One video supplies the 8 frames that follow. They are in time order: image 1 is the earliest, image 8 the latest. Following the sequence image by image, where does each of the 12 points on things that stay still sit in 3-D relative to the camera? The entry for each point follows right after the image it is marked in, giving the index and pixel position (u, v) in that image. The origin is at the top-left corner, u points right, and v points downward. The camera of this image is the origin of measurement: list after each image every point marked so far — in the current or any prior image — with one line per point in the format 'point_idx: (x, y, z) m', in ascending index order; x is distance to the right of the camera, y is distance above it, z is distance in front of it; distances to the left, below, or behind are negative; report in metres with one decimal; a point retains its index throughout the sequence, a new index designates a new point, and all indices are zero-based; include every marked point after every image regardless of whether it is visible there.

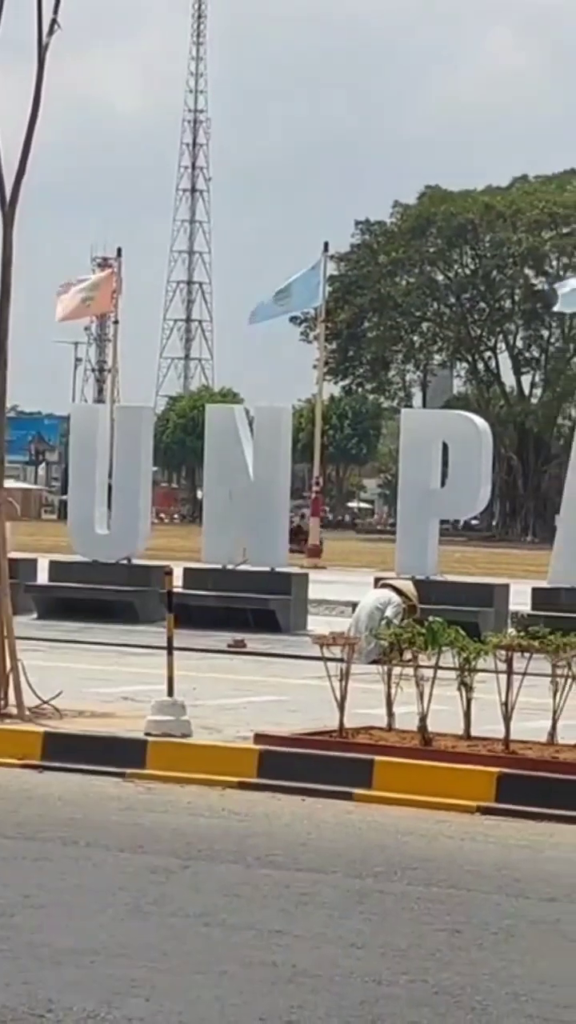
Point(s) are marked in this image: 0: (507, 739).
0: (+1.2, -1.2, +12.0) m
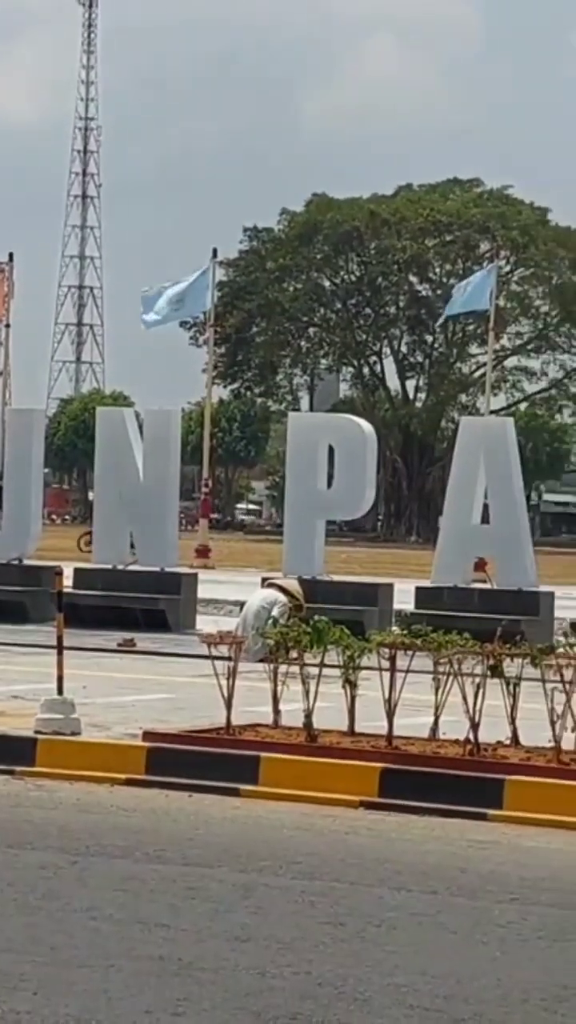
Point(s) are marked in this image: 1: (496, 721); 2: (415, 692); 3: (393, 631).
0: (+0.6, -1.2, +12.3) m
1: (+1.2, -1.2, +12.8) m
2: (+0.8, -1.1, +13.6) m
3: (+0.5, -0.6, +11.9) m
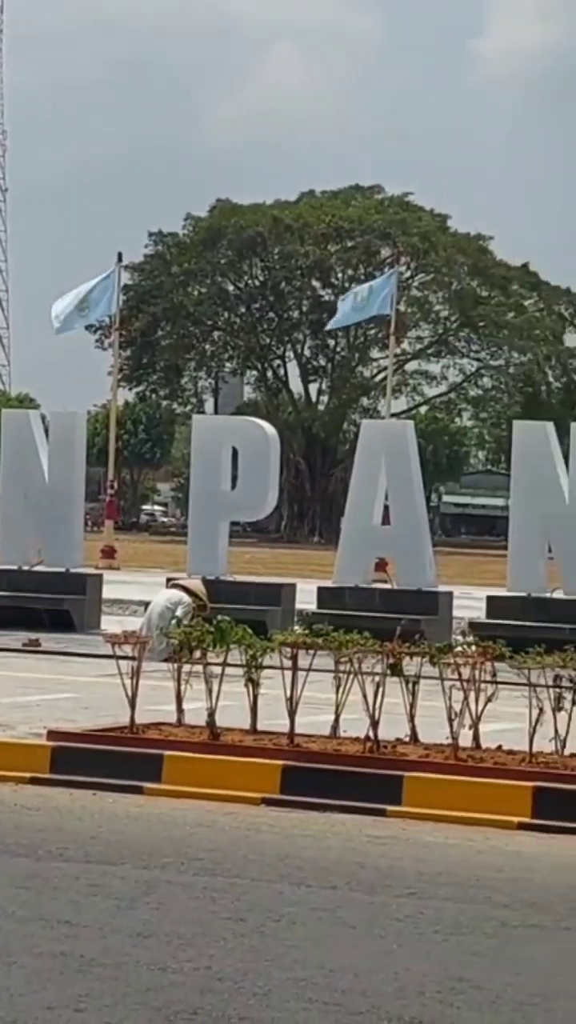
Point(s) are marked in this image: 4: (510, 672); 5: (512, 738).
0: (0.0, -1.2, +12.5) m
1: (+0.6, -1.2, +13.0) m
2: (+0.2, -1.1, +13.8) m
3: (0.0, -0.6, +12.1) m
4: (+1.5, -1.0, +15.4) m
5: (+1.2, -1.2, +12.6) m
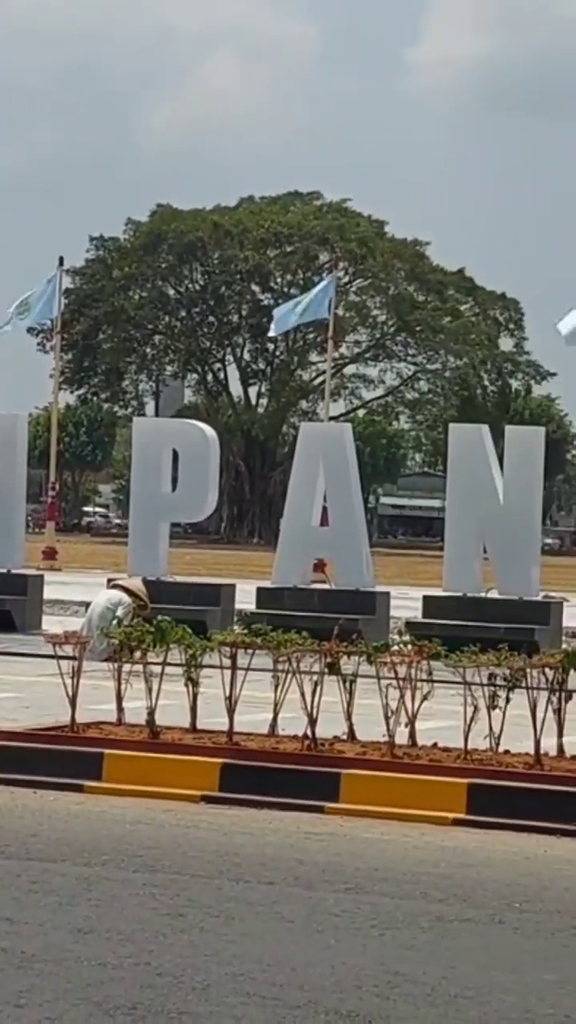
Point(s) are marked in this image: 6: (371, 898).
0: (-0.3, -1.2, +12.6) m
1: (+0.3, -1.2, +13.2) m
2: (-0.2, -1.1, +14.0) m
3: (-0.3, -0.6, +12.2) m
4: (+1.1, -1.1, +15.6) m
5: (+0.9, -1.2, +12.8) m
6: (+0.4, -1.7, +10.2) m
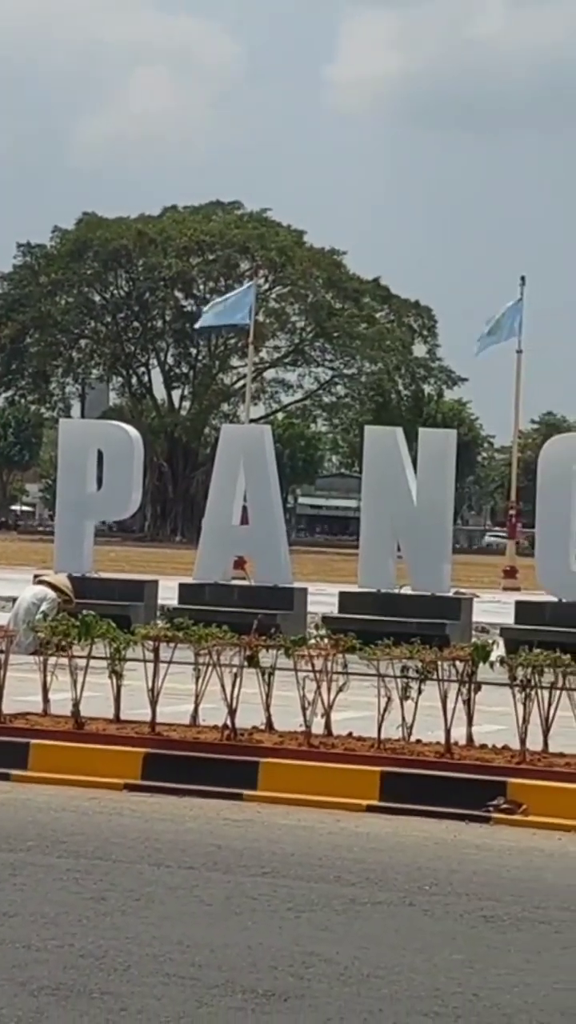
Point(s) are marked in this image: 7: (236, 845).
0: (-0.8, -1.2, +13.1) m
1: (-0.2, -1.2, +13.6) m
2: (-0.7, -1.1, +14.4) m
3: (-0.7, -0.6, +12.7) m
4: (+0.5, -1.0, +16.0) m
5: (+0.4, -1.2, +13.3) m
6: (0.0, -1.7, +10.6) m
7: (-0.3, -1.6, +11.3) m
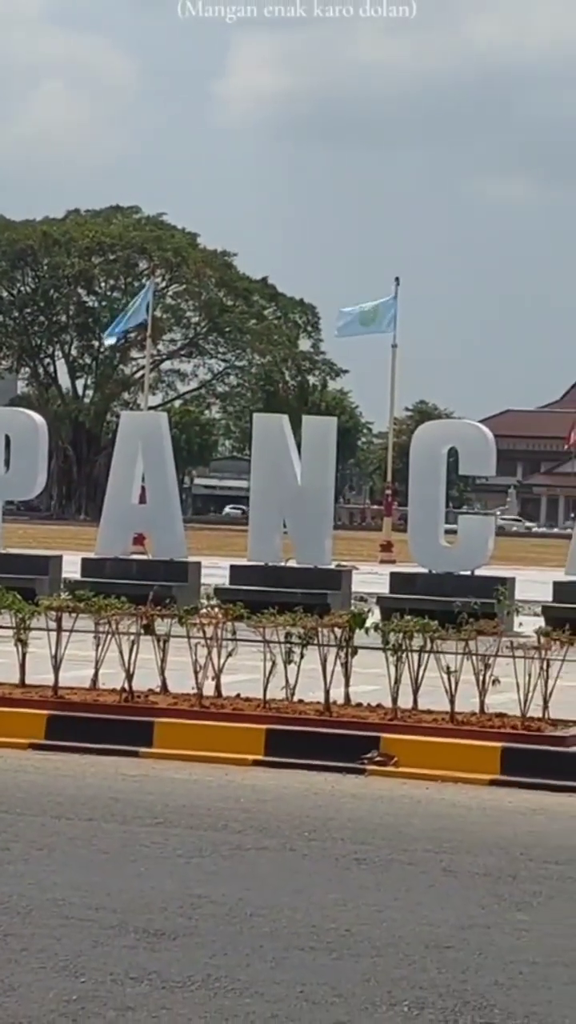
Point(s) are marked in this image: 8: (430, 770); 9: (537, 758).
0: (-1.4, -1.1, +14.1) m
1: (-0.9, -1.1, +14.7) m
2: (-1.4, -1.0, +15.5) m
3: (-1.4, -0.5, +13.7) m
4: (-0.3, -0.9, +17.1) m
5: (-0.2, -1.1, +14.4) m
6: (-0.5, -1.6, +11.7) m
7: (-0.8, -1.5, +12.4) m
8: (+0.8, -1.4, +12.6) m
9: (+1.3, -1.3, +12.5) m
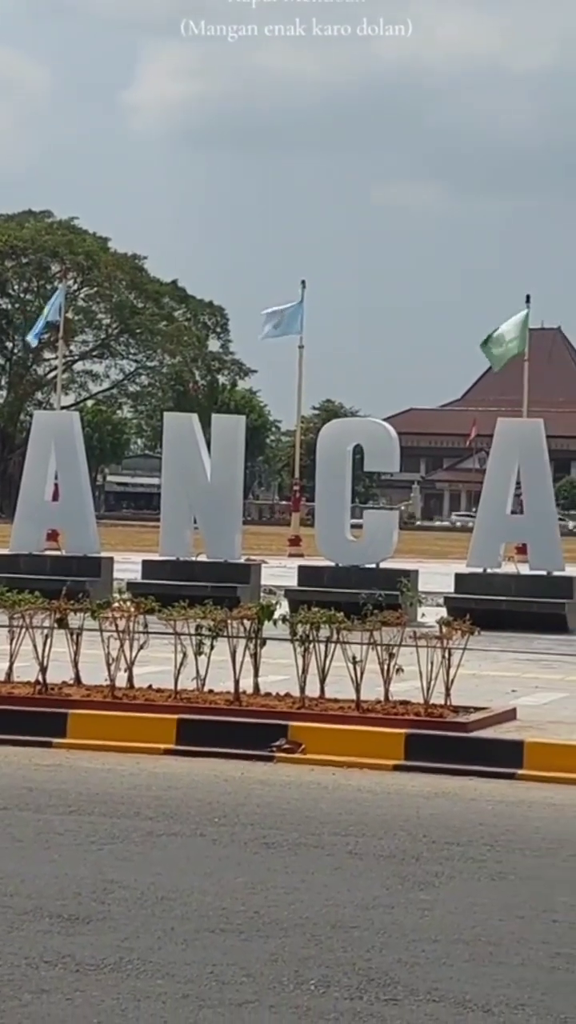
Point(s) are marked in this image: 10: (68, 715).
0: (-2.0, -1.1, +14.4) m
1: (-1.5, -1.0, +15.0) m
2: (-2.0, -1.0, +15.8) m
3: (-1.9, -0.5, +14.0) m
4: (-1.0, -0.9, +17.5) m
5: (-0.8, -1.1, +14.8) m
6: (-1.0, -1.6, +12.1) m
7: (-1.3, -1.5, +12.7) m
8: (+0.3, -1.4, +13.0) m
9: (+0.8, -1.3, +12.9) m
10: (-1.3, -1.2, +13.6) m
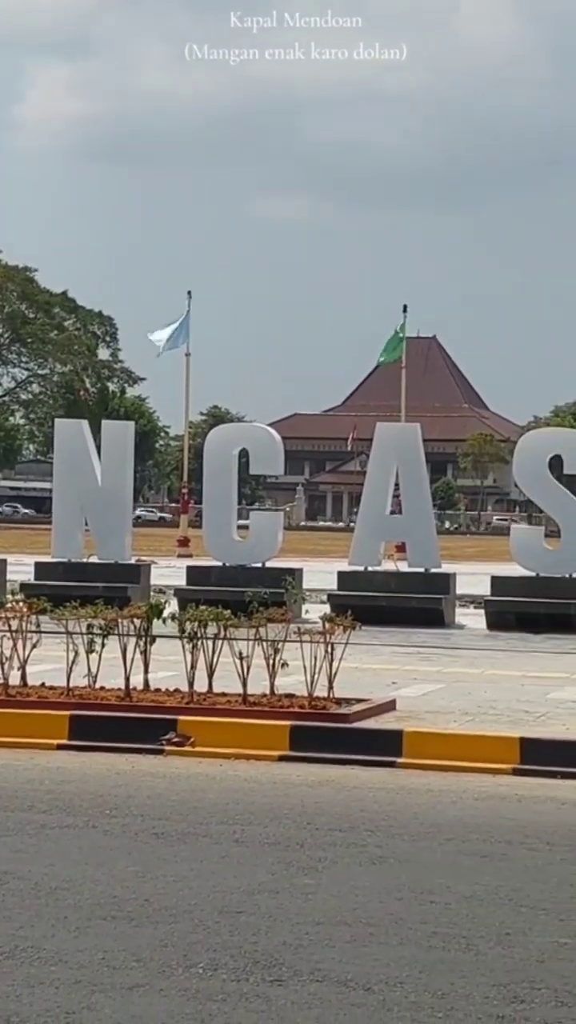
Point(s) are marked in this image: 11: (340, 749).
0: (-2.7, -1.1, +14.8) m
1: (-2.2, -1.1, +15.4) m
2: (-2.8, -1.0, +16.1) m
3: (-2.6, -0.5, +14.4) m
4: (-1.9, -1.0, +17.9) m
5: (-1.5, -1.1, +15.2) m
6: (-1.6, -1.6, +12.5) m
7: (-1.9, -1.5, +13.1) m
8: (-0.4, -1.4, +13.5) m
9: (+0.2, -1.3, +13.4) m
10: (-2.0, -1.2, +14.1) m
11: (+0.3, -1.4, +13.4) m
